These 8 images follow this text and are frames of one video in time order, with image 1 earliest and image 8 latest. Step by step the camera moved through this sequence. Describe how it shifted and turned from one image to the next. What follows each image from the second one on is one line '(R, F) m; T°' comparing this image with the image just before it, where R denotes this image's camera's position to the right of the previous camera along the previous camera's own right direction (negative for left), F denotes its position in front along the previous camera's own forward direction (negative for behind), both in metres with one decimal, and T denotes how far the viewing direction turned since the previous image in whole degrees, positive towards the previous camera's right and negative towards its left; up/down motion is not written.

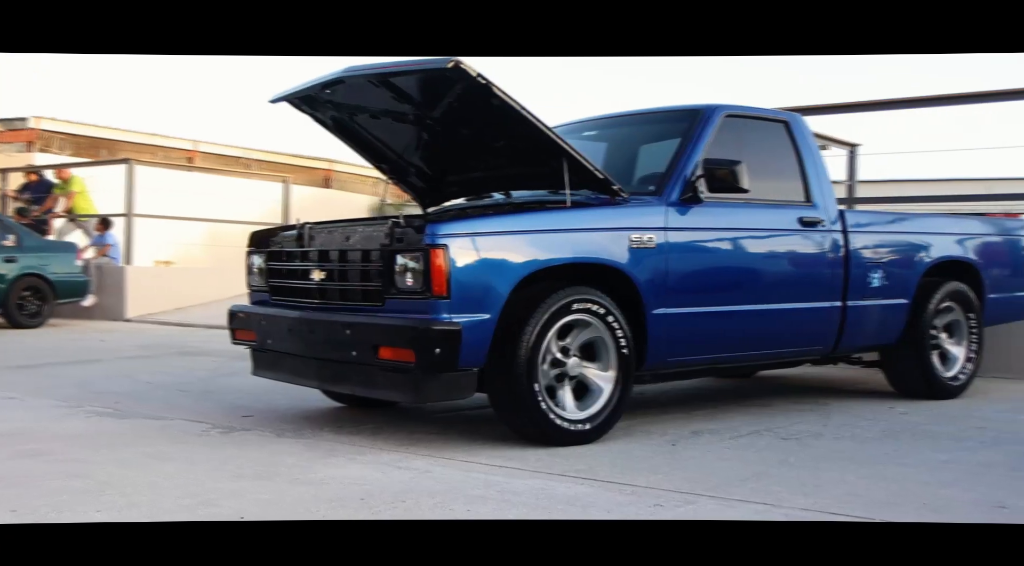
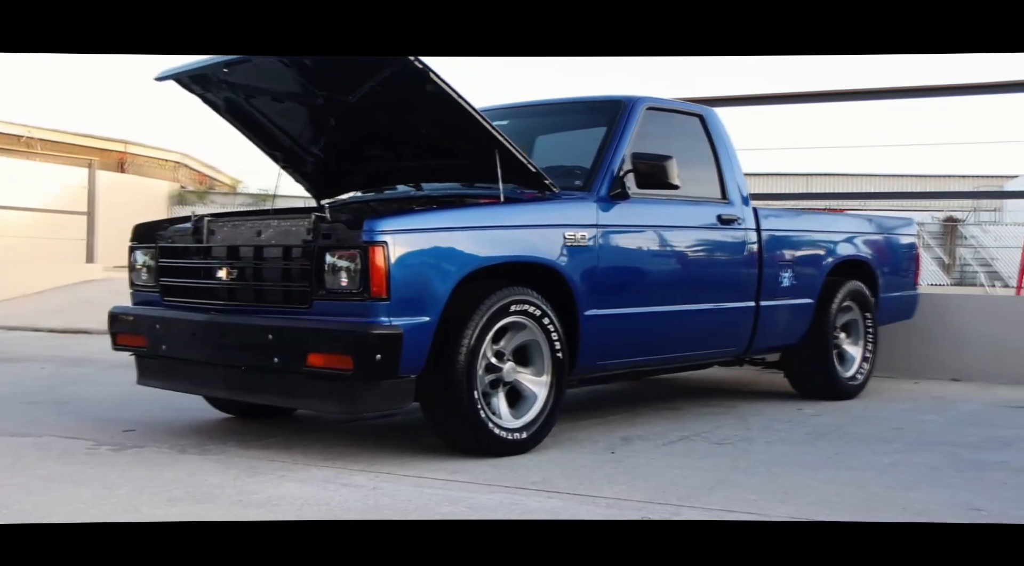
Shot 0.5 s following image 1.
(-0.7, +0.4) m; +11°
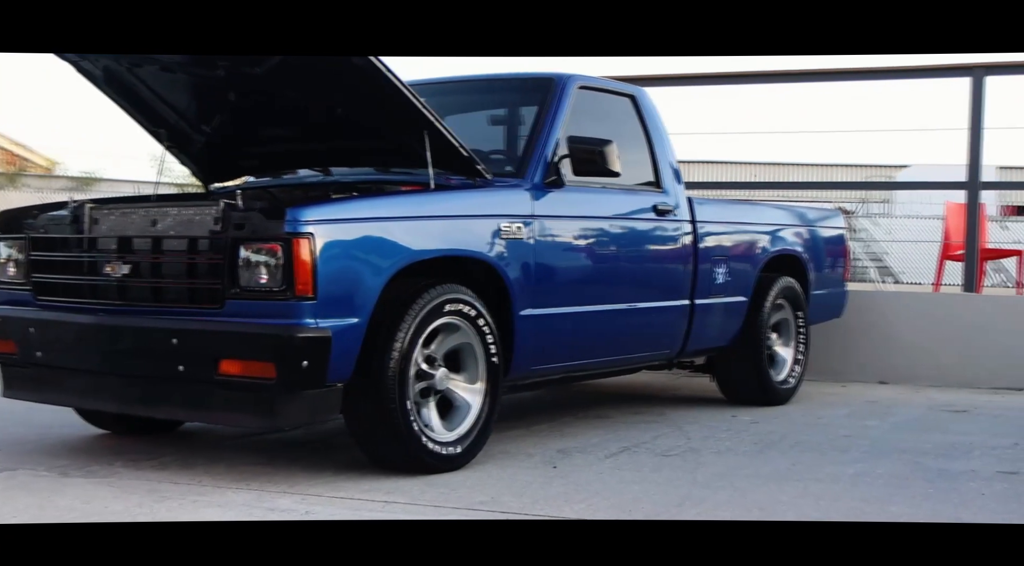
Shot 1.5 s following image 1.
(-0.4, +0.6) m; +8°
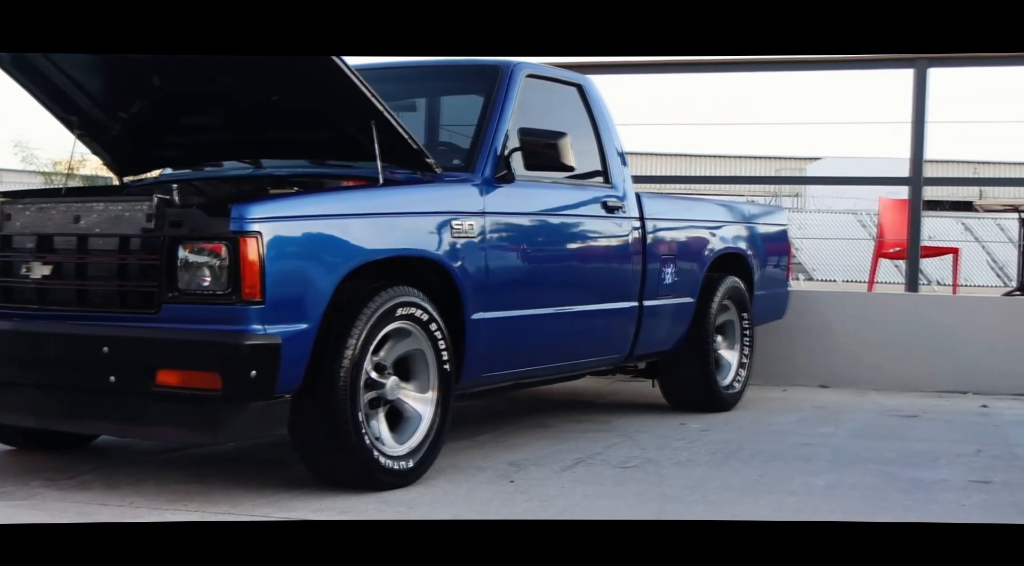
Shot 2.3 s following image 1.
(-0.3, +0.3) m; +5°
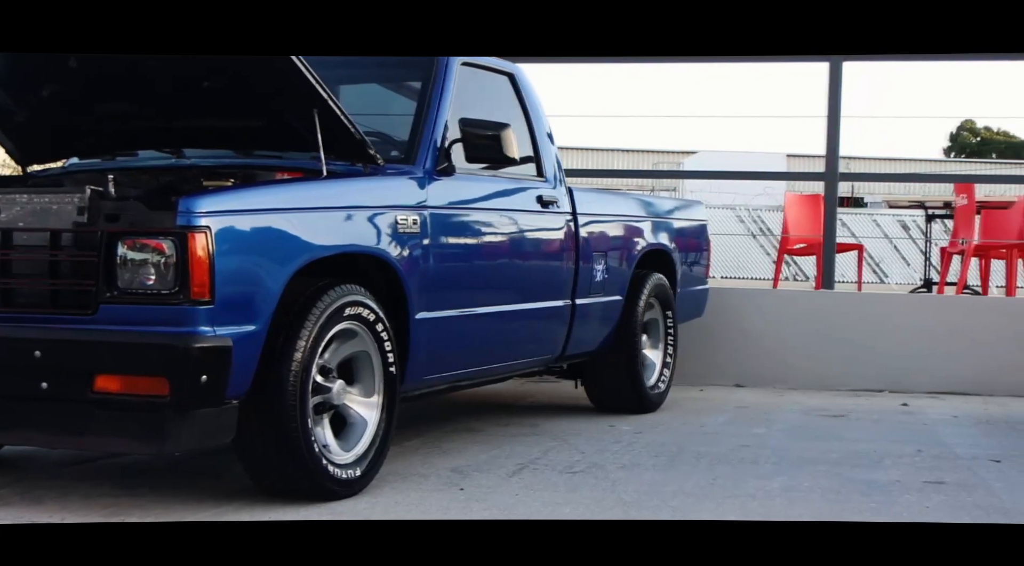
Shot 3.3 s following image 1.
(-0.3, +0.2) m; +6°
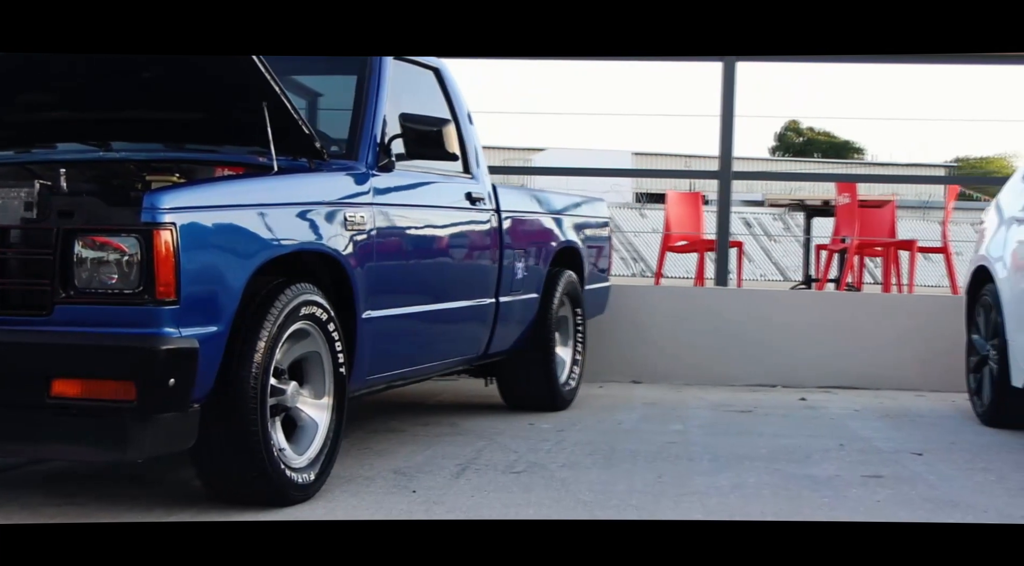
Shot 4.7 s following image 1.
(-0.3, +0.1) m; +6°
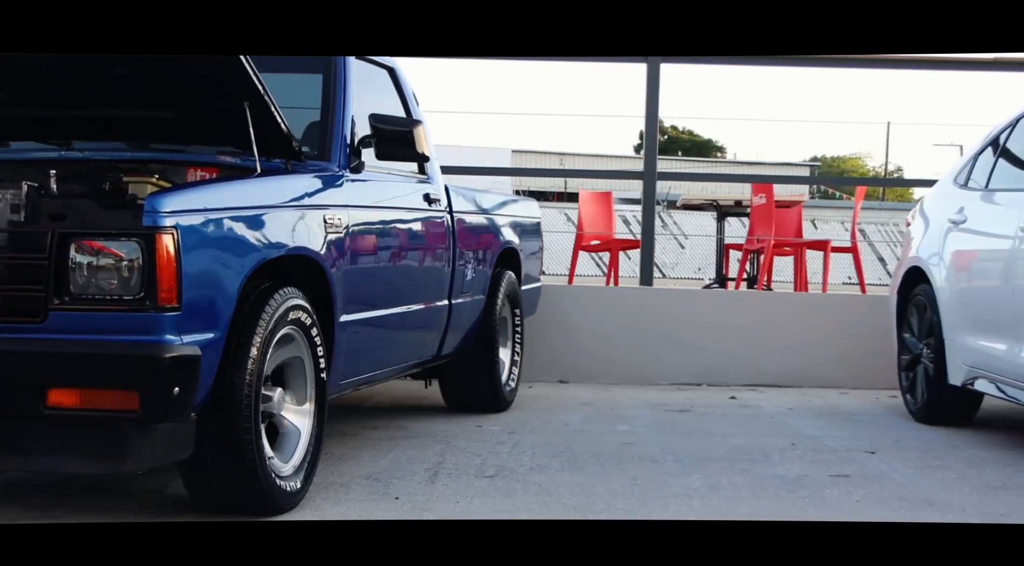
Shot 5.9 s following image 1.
(-0.3, 0.0) m; +5°
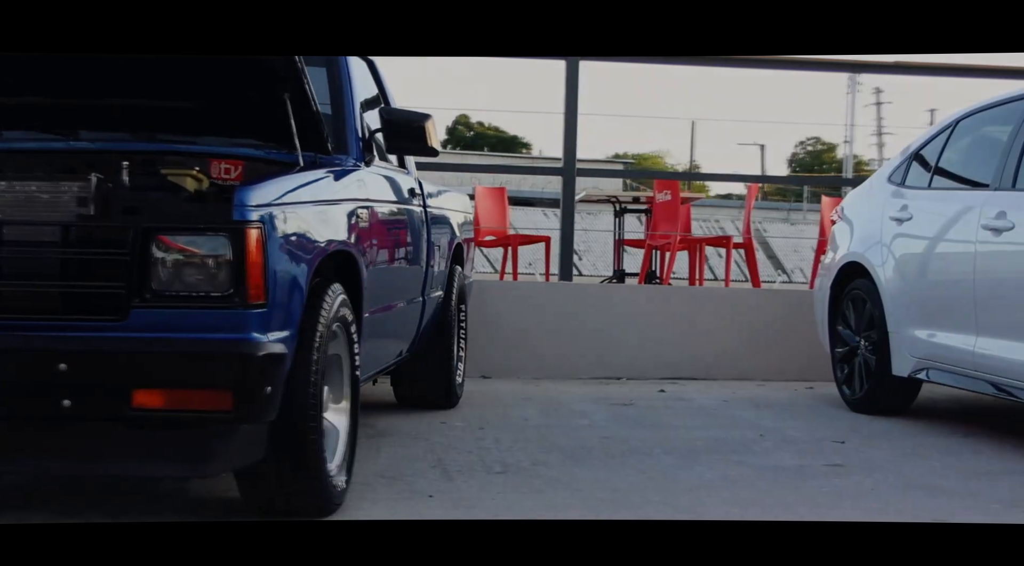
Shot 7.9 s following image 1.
(-0.6, 0.0) m; +7°
